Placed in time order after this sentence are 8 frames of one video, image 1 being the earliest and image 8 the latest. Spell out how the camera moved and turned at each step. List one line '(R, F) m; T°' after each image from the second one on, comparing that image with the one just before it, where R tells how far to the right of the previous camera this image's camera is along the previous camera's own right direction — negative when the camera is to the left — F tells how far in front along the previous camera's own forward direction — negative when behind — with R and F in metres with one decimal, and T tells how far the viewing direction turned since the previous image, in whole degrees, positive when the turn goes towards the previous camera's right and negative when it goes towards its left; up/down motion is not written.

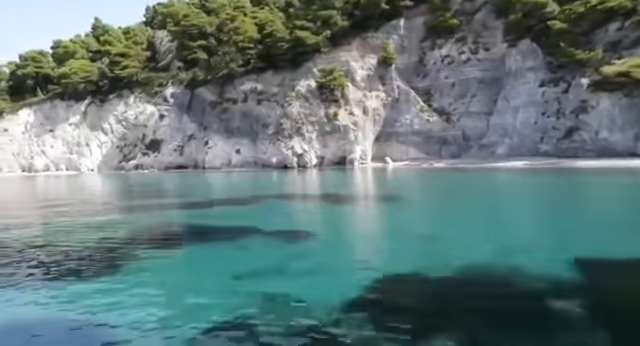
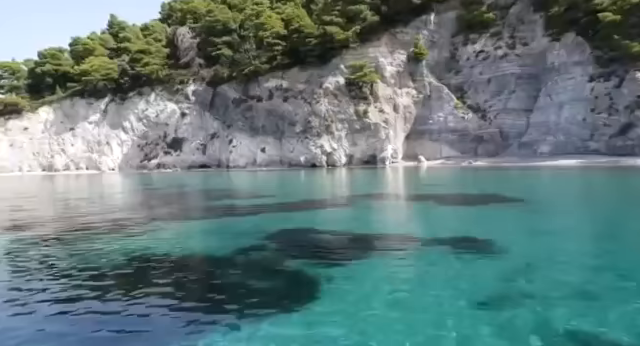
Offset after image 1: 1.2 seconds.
(-2.2, +1.2) m; 0°
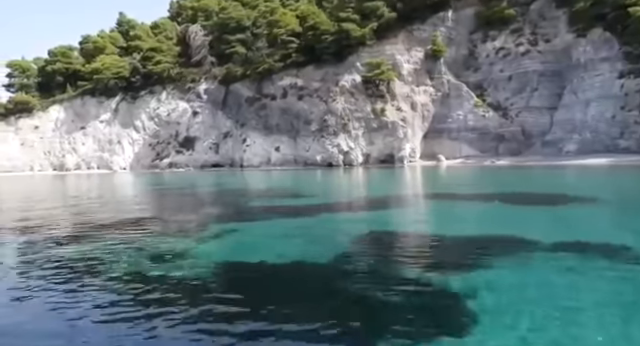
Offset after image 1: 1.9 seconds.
(-1.2, +0.7) m; 0°
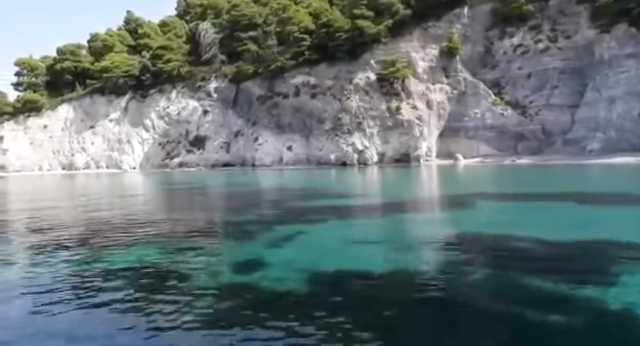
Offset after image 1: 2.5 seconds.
(-1.0, +0.7) m; 0°
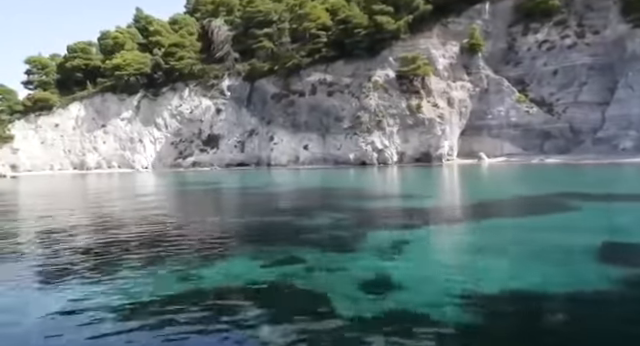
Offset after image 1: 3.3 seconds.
(-1.3, +1.0) m; 0°
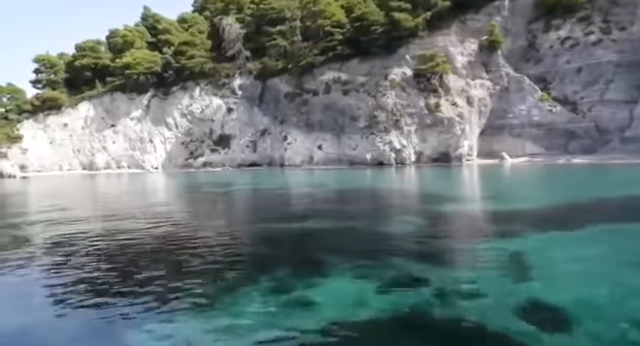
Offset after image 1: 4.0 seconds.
(-1.2, +1.0) m; 0°
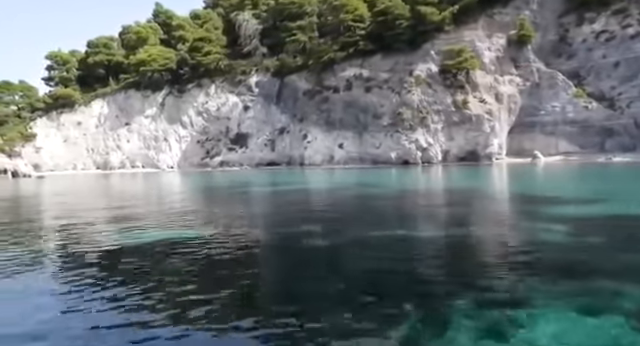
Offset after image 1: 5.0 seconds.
(-1.5, +1.4) m; 0°
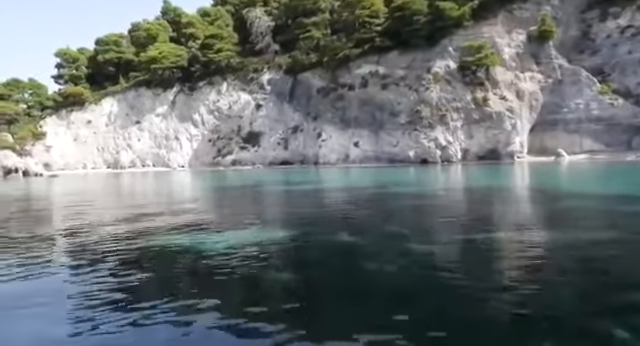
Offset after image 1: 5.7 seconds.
(-1.1, +0.9) m; 0°
